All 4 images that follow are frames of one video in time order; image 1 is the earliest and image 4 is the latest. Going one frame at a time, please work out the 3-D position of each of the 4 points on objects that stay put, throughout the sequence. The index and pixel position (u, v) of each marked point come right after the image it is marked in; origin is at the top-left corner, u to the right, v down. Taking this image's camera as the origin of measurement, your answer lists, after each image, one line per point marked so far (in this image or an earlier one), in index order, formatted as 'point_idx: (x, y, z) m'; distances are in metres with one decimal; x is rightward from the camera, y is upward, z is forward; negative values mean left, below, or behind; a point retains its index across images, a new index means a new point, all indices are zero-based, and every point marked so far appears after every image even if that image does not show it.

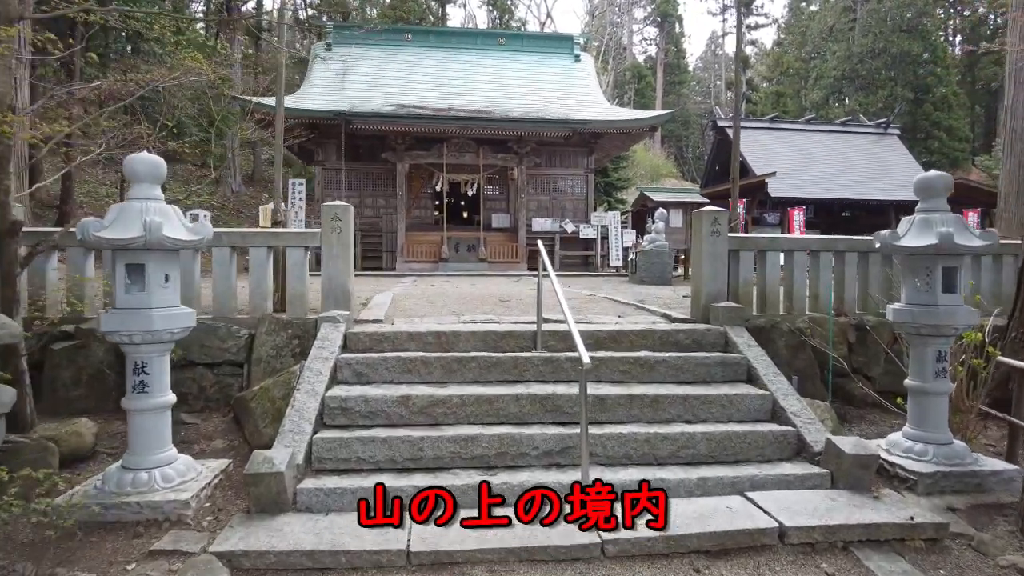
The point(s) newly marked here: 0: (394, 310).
0: (-1.0, -0.2, +5.4) m
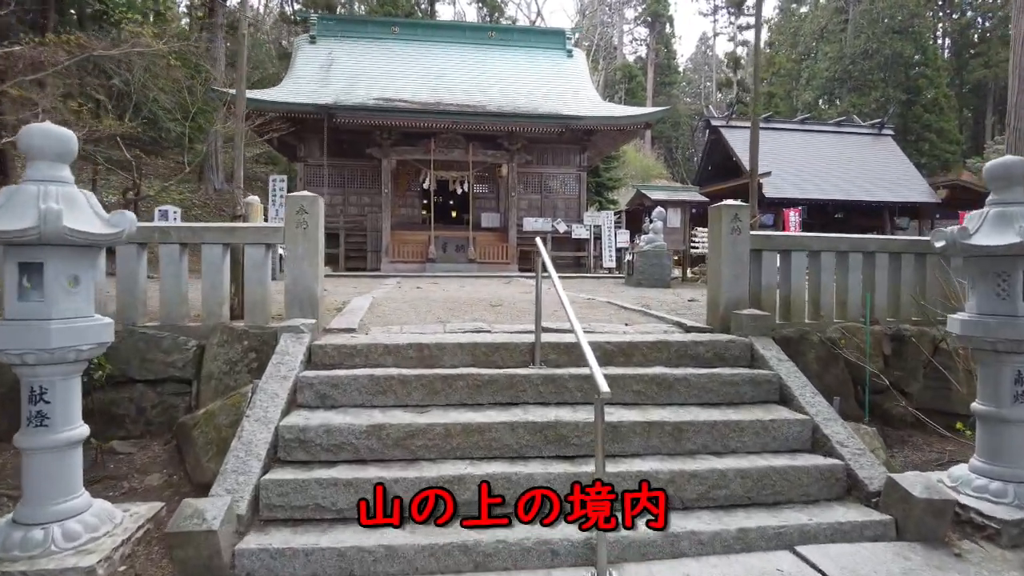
0: (-1.1, -0.2, +4.8) m
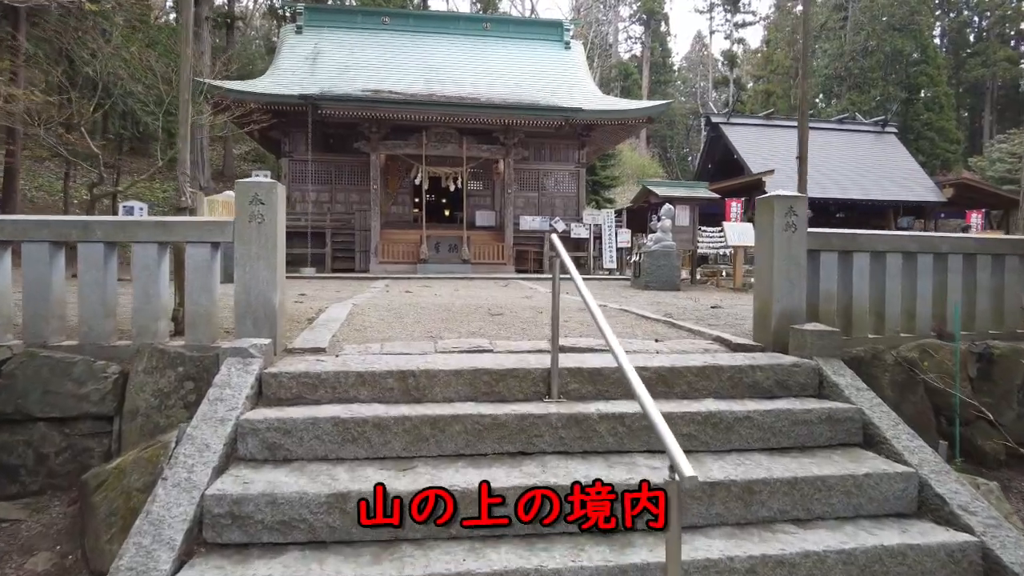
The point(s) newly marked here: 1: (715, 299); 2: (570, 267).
0: (-1.1, -0.3, +4.0) m
1: (+2.5, -0.1, +7.8) m
2: (+0.3, +0.1, +3.0) m
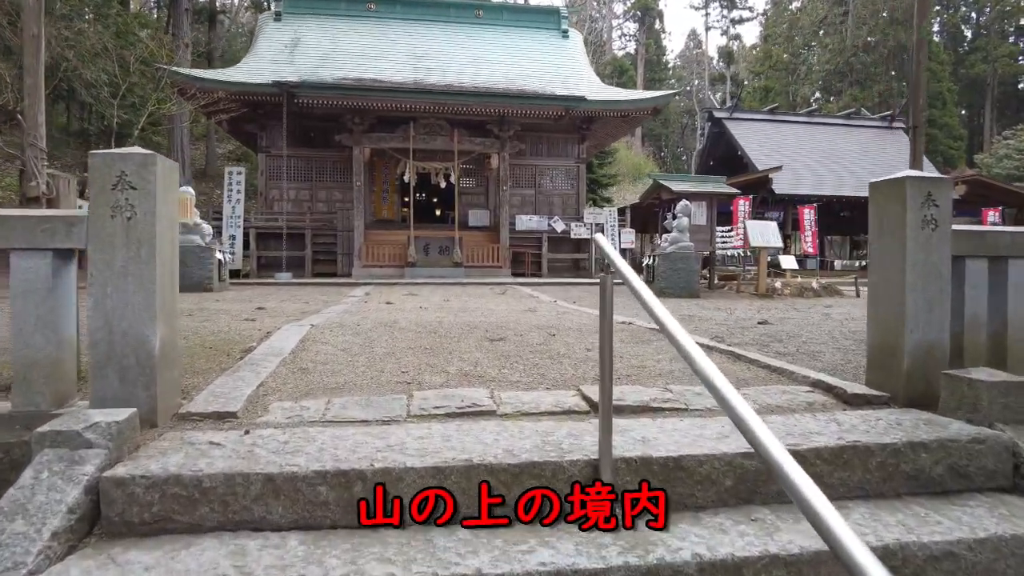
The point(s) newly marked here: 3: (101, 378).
0: (-1.0, -0.4, +2.8) m
1: (+2.5, -0.2, +6.6) m
2: (+0.3, 0.0, +1.8) m
3: (-1.3, -0.3, +2.1) m
